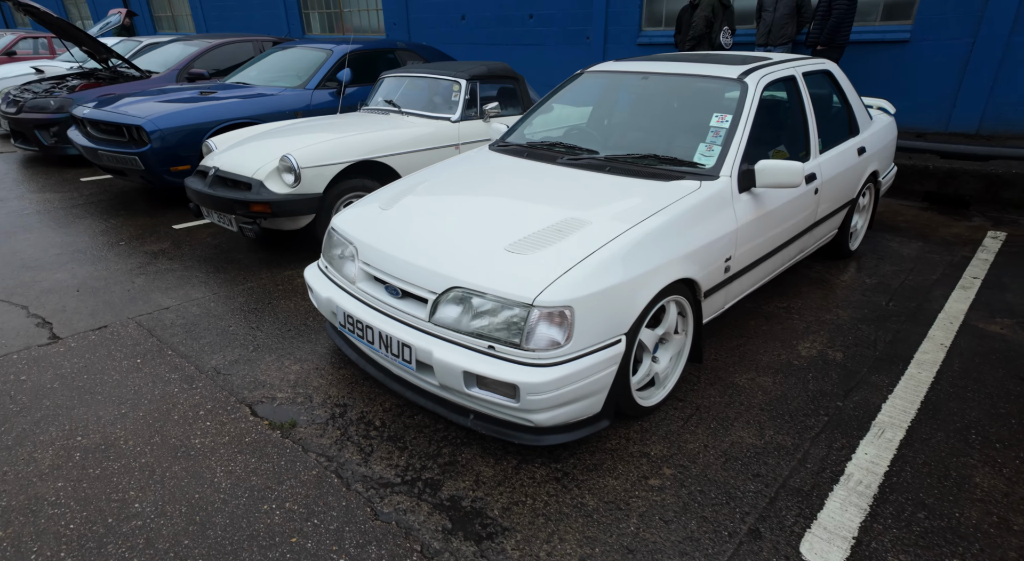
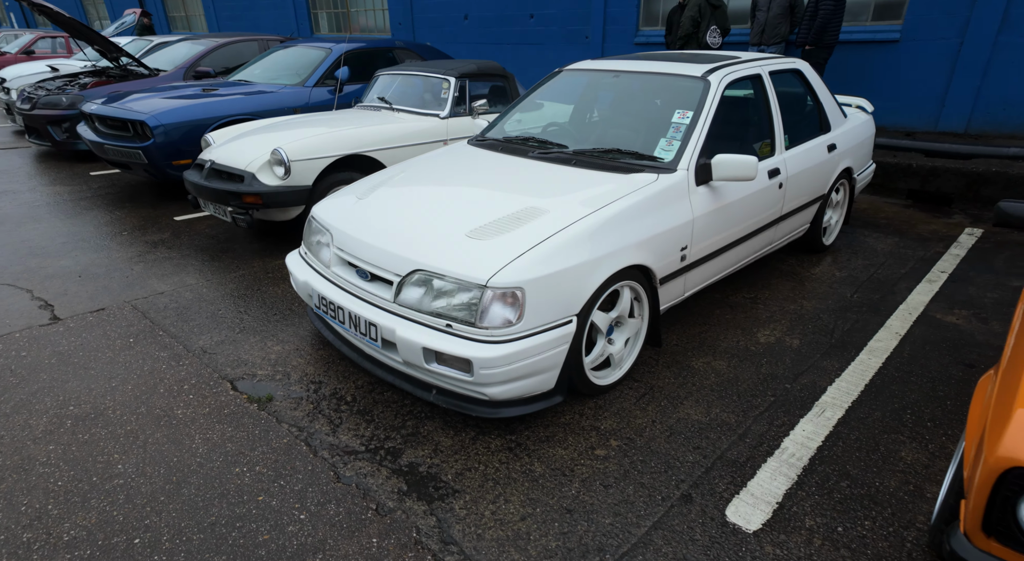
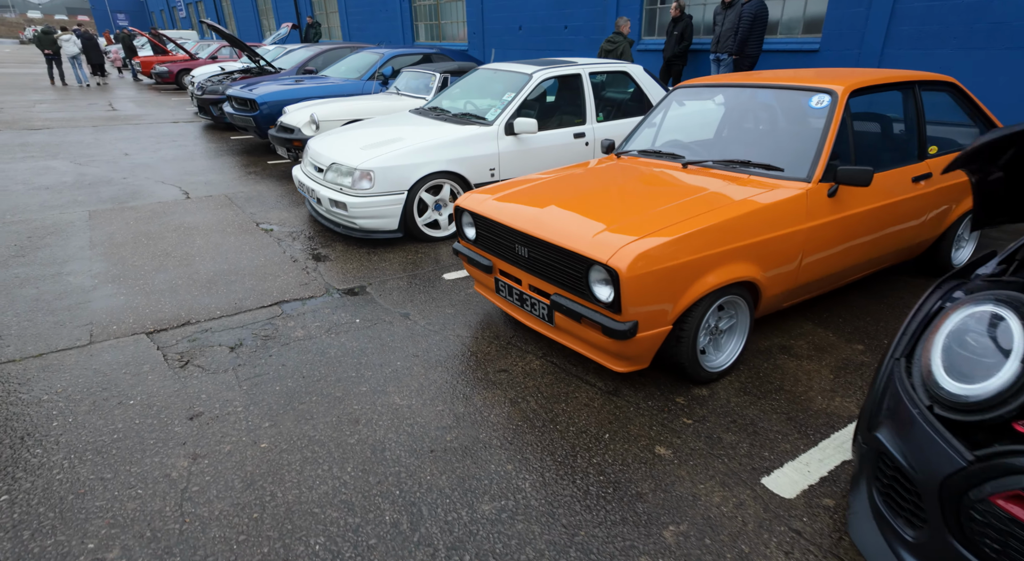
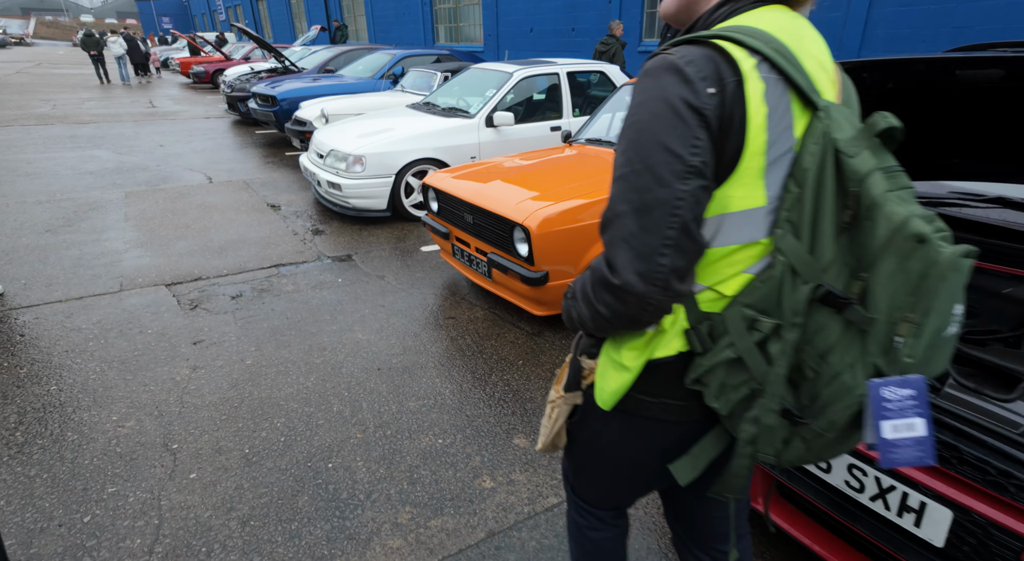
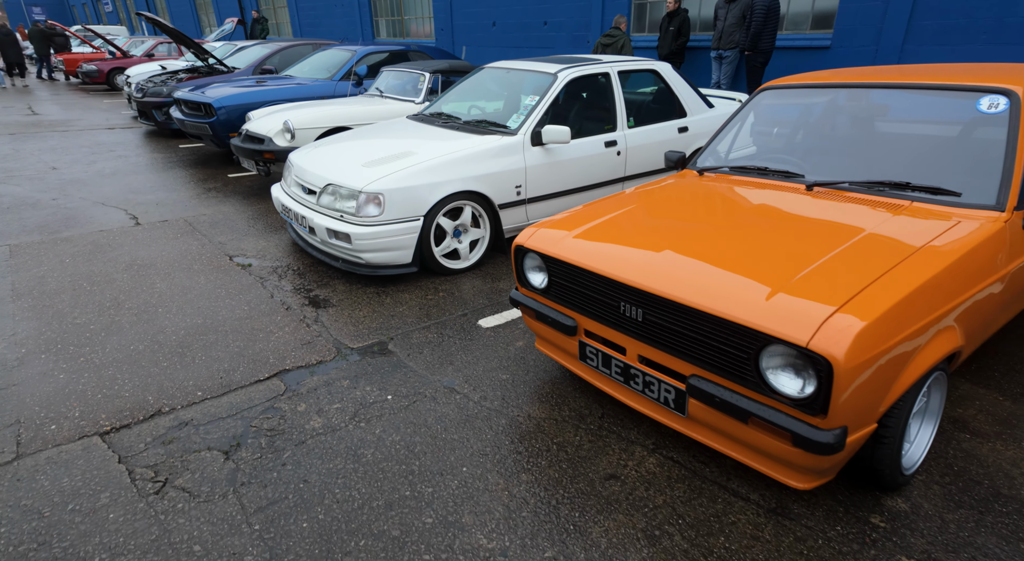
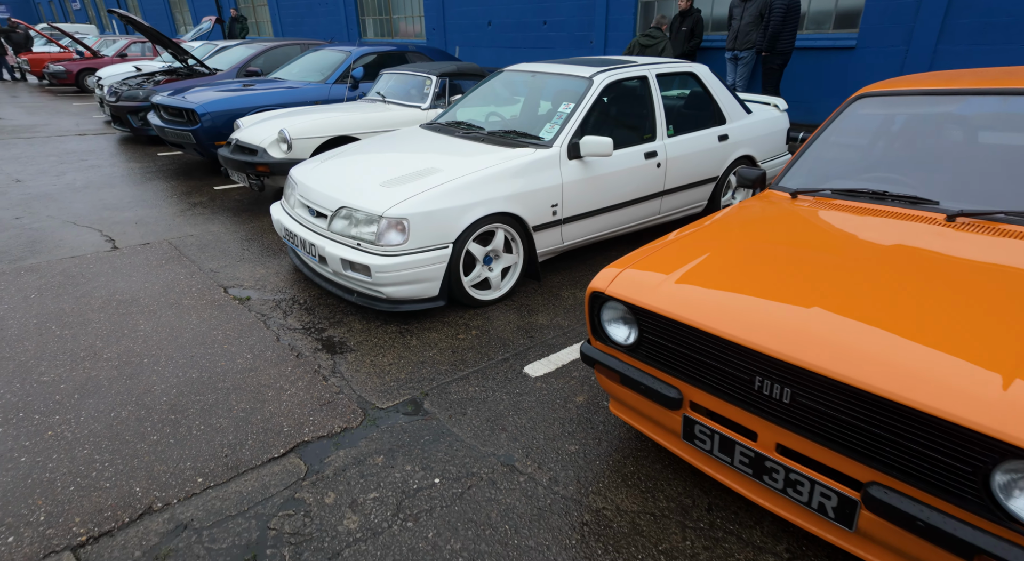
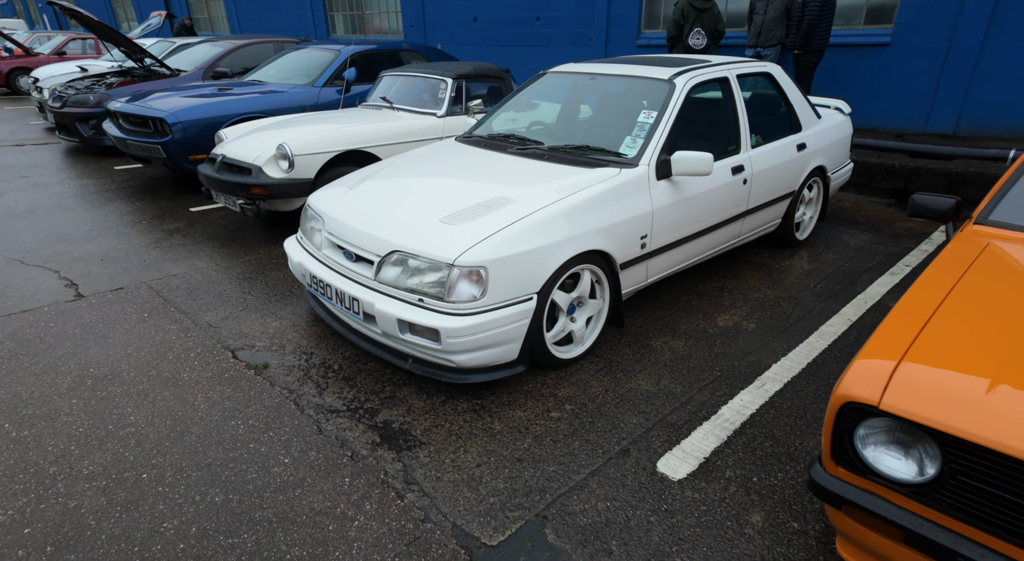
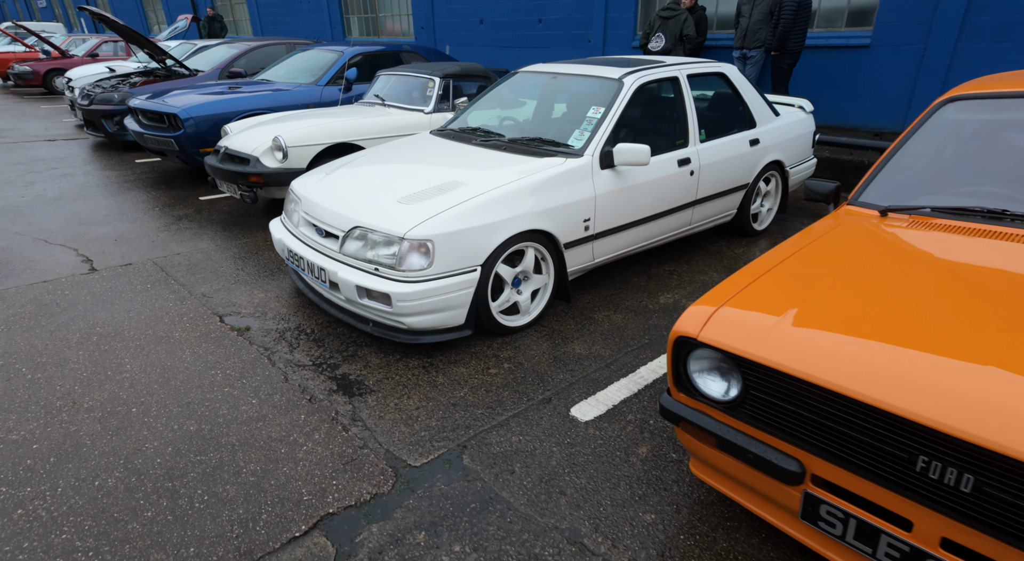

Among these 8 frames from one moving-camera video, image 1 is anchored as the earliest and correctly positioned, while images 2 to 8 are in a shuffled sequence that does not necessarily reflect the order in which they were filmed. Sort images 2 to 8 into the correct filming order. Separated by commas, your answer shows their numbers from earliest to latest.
2, 7, 8, 6, 5, 3, 4
